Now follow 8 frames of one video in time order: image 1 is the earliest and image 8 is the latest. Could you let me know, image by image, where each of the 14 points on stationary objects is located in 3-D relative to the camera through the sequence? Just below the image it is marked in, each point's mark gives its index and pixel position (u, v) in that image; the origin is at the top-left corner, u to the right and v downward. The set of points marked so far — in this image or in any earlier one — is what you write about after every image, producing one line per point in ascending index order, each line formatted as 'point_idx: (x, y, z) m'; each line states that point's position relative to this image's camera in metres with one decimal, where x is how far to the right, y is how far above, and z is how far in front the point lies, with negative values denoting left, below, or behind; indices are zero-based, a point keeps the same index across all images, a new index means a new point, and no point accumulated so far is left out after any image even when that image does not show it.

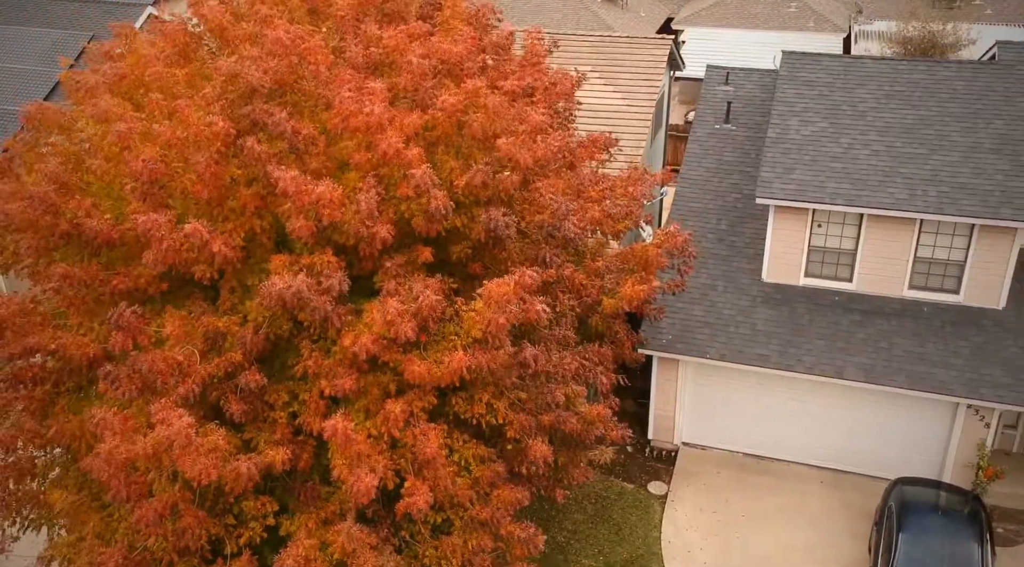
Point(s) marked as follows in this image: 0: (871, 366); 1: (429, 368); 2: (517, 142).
0: (+4.4, -1.1, +11.4) m
1: (-0.6, -0.6, +7.0) m
2: (0.0, +1.1, +7.6) m
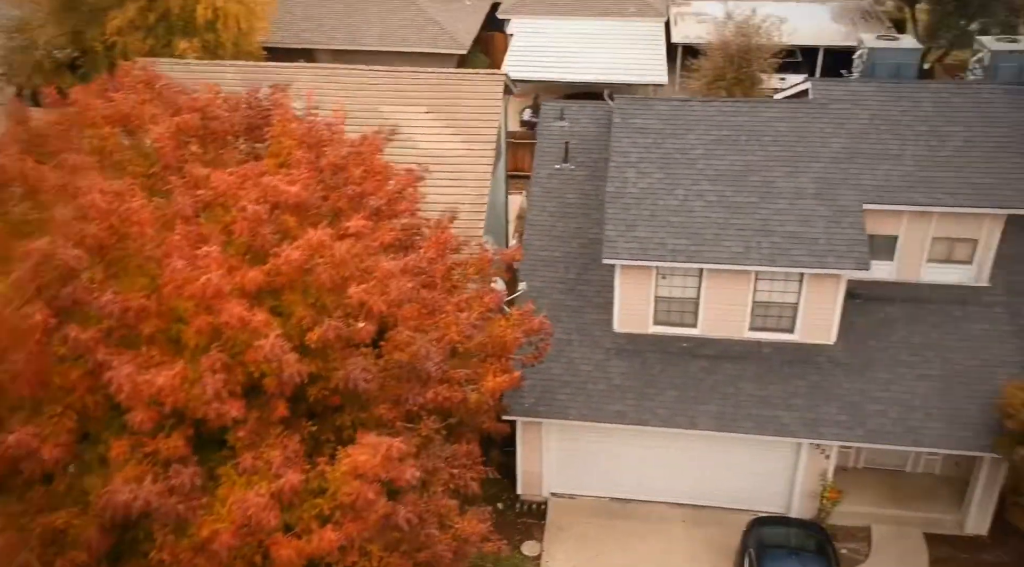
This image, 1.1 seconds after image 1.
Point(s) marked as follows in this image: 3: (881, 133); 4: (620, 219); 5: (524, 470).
0: (+2.7, -1.7, +11.9) m
1: (-1.5, -1.9, +6.7) m
2: (-1.1, 0.0, +7.3) m
3: (+5.1, +2.1, +12.9) m
4: (+1.4, +0.8, +12.2) m
5: (+0.2, -2.5, +12.5) m
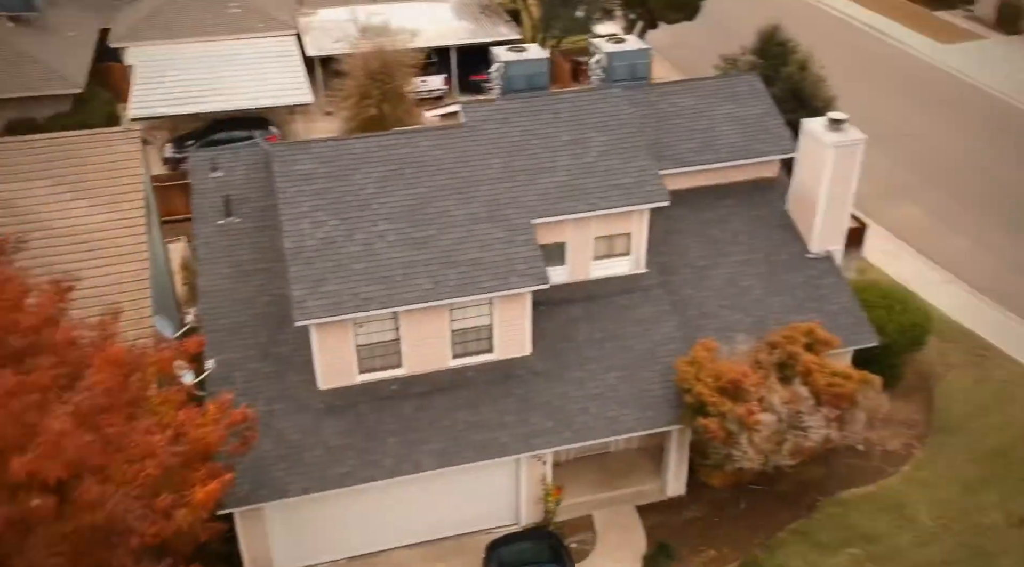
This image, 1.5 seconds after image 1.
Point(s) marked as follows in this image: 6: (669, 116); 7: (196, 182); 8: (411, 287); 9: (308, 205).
0: (-0.9, -2.1, +12.0) m
1: (-3.0, -3.0, +5.7) m
2: (-3.1, -1.2, +6.3) m
3: (+0.3, +2.0, +13.5) m
4: (-2.6, +0.1, +11.7) m
5: (-3.3, -3.4, +11.8) m
6: (+2.6, +2.8, +15.8) m
7: (-4.7, +1.5, +13.7) m
8: (-1.3, 0.0, +11.9) m
9: (-2.7, +1.0, +12.3) m
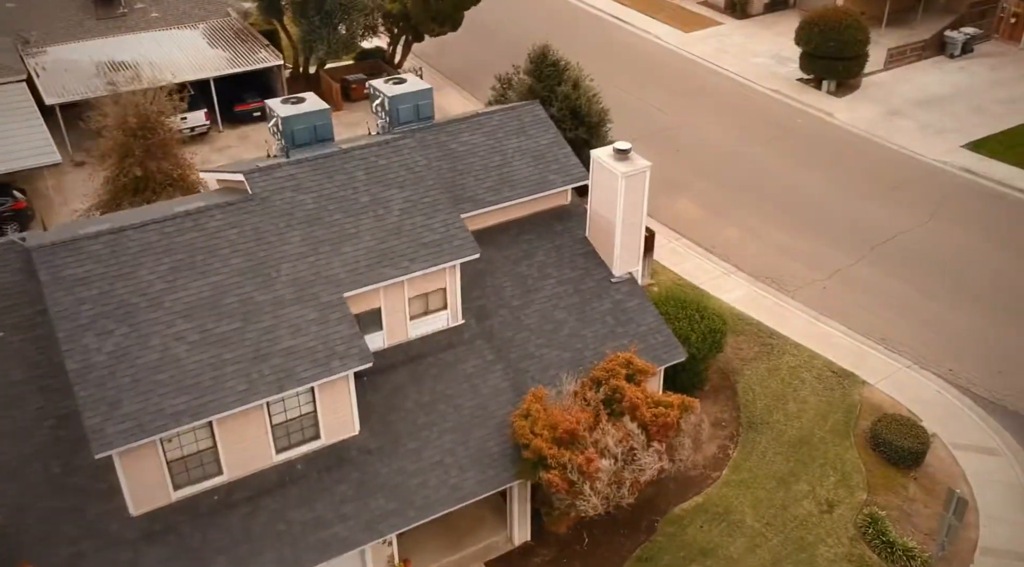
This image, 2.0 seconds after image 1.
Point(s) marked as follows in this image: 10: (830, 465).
0: (-2.7, -3.3, +11.1) m
1: (-3.2, -4.5, +4.6) m
2: (-3.7, -2.6, +5.1) m
3: (-2.5, +1.0, +12.8) m
4: (-4.6, -1.3, +10.4) m
5: (-4.8, -4.9, +10.4) m
6: (-0.9, +2.1, +15.5) m
7: (-7.2, -0.2, +11.9) m
8: (-3.4, -1.2, +10.9) m
9: (-4.9, -0.4, +10.9) m
10: (+5.2, -3.0, +15.5) m
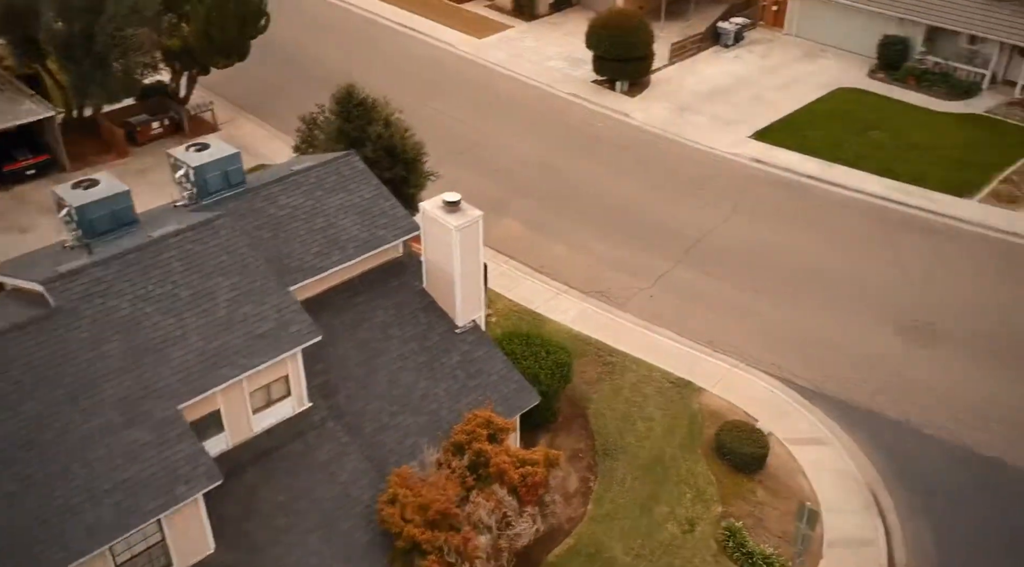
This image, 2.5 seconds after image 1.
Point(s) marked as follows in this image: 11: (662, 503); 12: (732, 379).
0: (-3.9, -4.6, +10.1) m
1: (-2.8, -5.9, +3.6) m
2: (-3.7, -4.1, +3.9) m
3: (-4.5, -0.4, +11.6) m
4: (-5.8, -2.9, +8.9) m
5: (-5.6, -6.5, +9.0) m
6: (-3.6, +1.0, +14.6) m
7: (-8.8, -2.1, +9.8) m
8: (-4.7, -2.7, +9.7) m
9: (-6.3, -2.0, +9.4) m
10: (+2.9, -3.4, +16.0) m
11: (+2.5, -3.7, +15.6) m
12: (+4.4, -1.9, +18.7) m
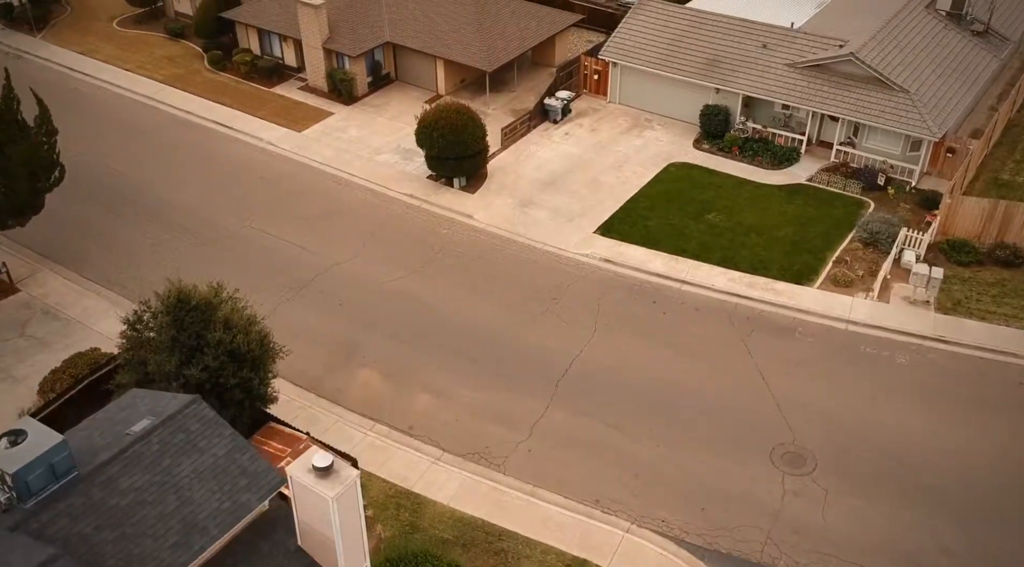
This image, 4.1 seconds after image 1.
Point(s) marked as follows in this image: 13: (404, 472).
0: (-4.1, -8.7, +8.2) m
1: (-1.7, -9.9, +2.1) m
2: (-2.8, -8.2, +2.2) m
3: (-5.4, -4.6, +9.6) m
4: (-5.9, -7.2, +6.7) m
5: (-5.3, -10.7, +6.9) m
6: (-5.2, -3.2, +12.7) m
7: (-9.1, -6.7, +7.1) m
8: (-5.0, -6.9, +7.7) m
9: (-6.6, -6.4, +7.0) m
10: (+1.4, -6.7, +15.2) m
11: (+1.1, -7.0, +14.8) m
12: (+2.2, -5.1, +18.1) m
13: (-2.3, -4.0, +19.7) m
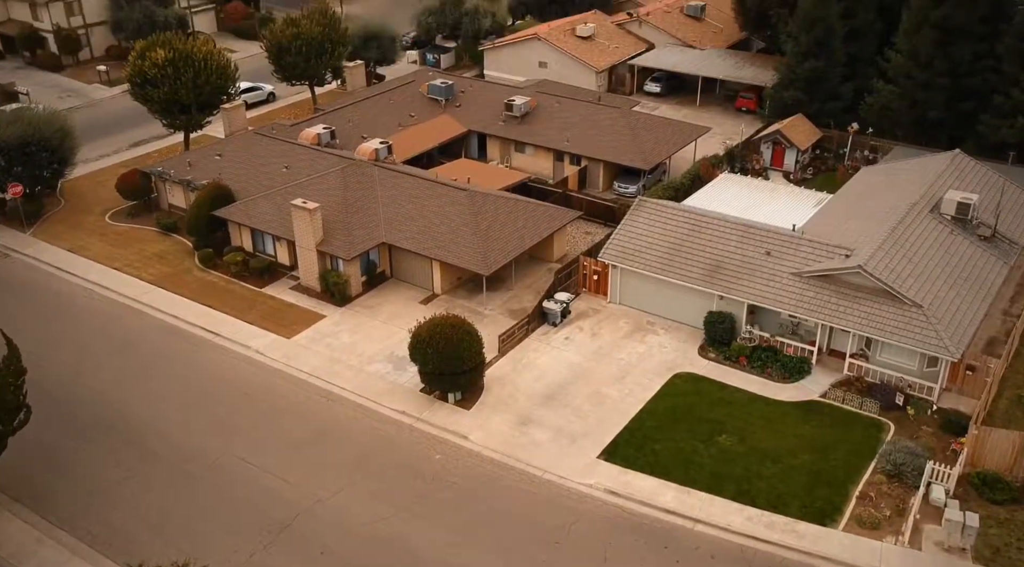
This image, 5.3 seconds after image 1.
0: (-4.0, -12.1, +5.1) m
1: (-1.6, -12.2, -1.2) m
2: (-2.7, -10.6, -0.8) m
3: (-5.3, -8.2, +7.0) m
4: (-5.8, -10.3, +3.8) m
5: (-5.3, -13.8, +3.4) m
6: (-5.2, -7.2, +10.3) m
7: (-9.0, -9.9, +4.2) m
8: (-4.9, -10.2, +4.8) m
9: (-6.6, -9.6, +4.2) m
10: (+1.4, -11.1, +12.3) m
11: (+1.1, -11.4, +11.8) m
12: (+2.2, -10.0, +15.4) m
13: (-2.3, -9.1, +17.1) m
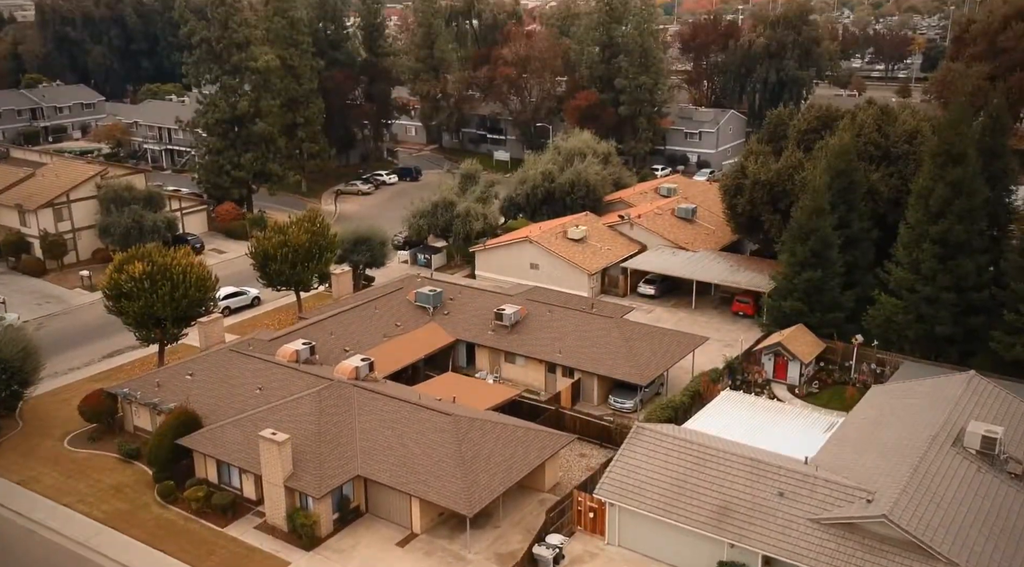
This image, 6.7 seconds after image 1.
0: (-4.3, -14.4, 0.0) m
1: (-1.9, -13.4, -6.1) m
2: (-3.0, -11.9, -5.4) m
3: (-5.7, -11.0, +2.7) m
4: (-6.2, -12.5, -0.9) m
5: (-5.6, -15.8, -1.9) m
6: (-5.5, -10.6, +6.1) m
7: (-9.3, -12.1, -0.5) m
8: (-5.3, -12.5, +0.1) m
9: (-6.9, -11.8, -0.3) m
10: (+1.1, -14.8, +7.3) m
11: (+0.8, -15.0, +6.8) m
12: (+1.8, -14.3, +10.6) m
13: (-2.7, -13.8, +12.4) m
